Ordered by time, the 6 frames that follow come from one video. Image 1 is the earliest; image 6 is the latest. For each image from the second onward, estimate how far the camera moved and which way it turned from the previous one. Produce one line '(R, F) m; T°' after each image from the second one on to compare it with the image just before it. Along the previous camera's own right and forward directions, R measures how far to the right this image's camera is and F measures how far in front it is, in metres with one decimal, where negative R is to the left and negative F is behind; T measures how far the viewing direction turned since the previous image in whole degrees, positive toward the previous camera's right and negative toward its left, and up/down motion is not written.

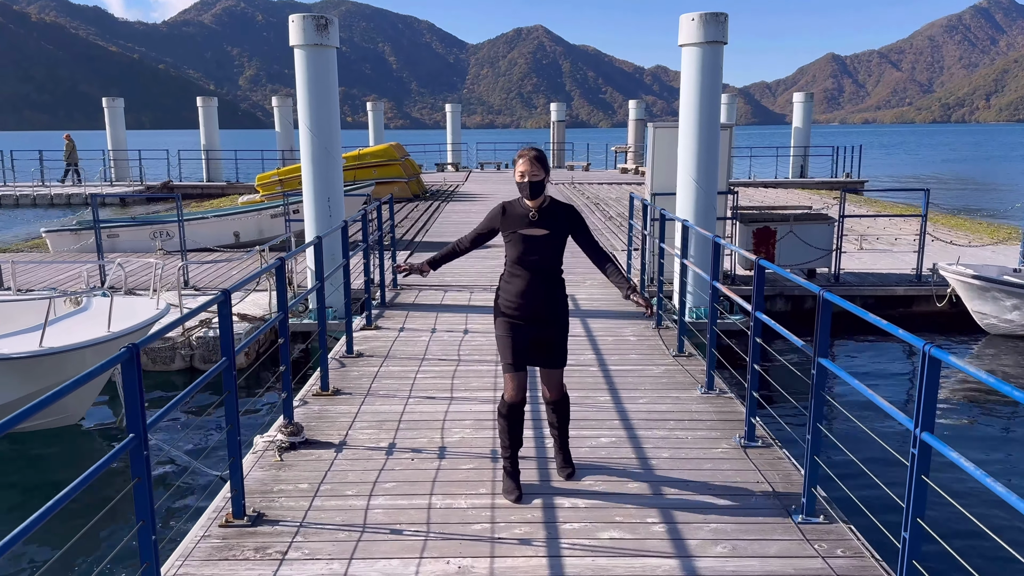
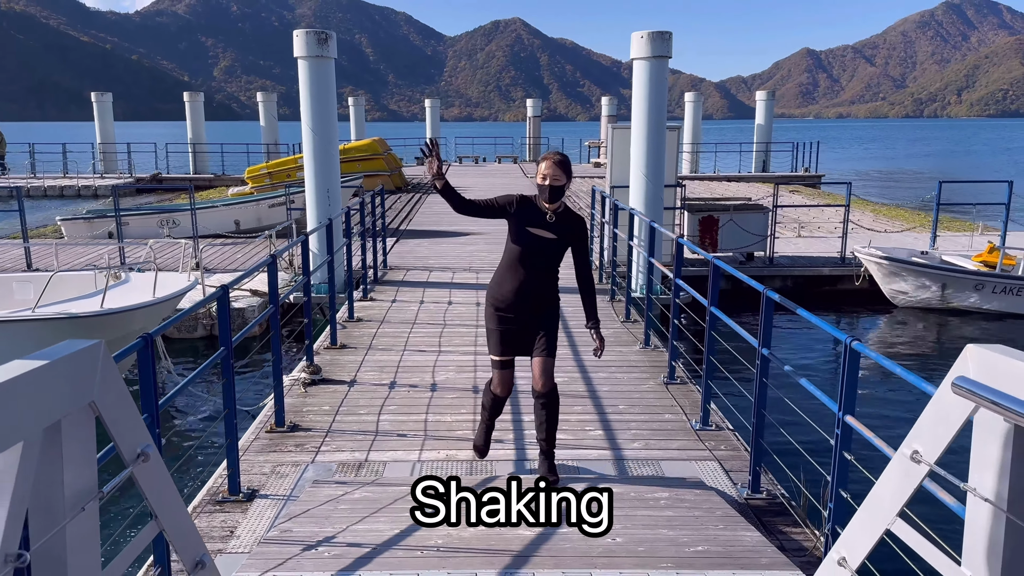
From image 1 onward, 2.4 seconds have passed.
(0.0, -1.4) m; +2°
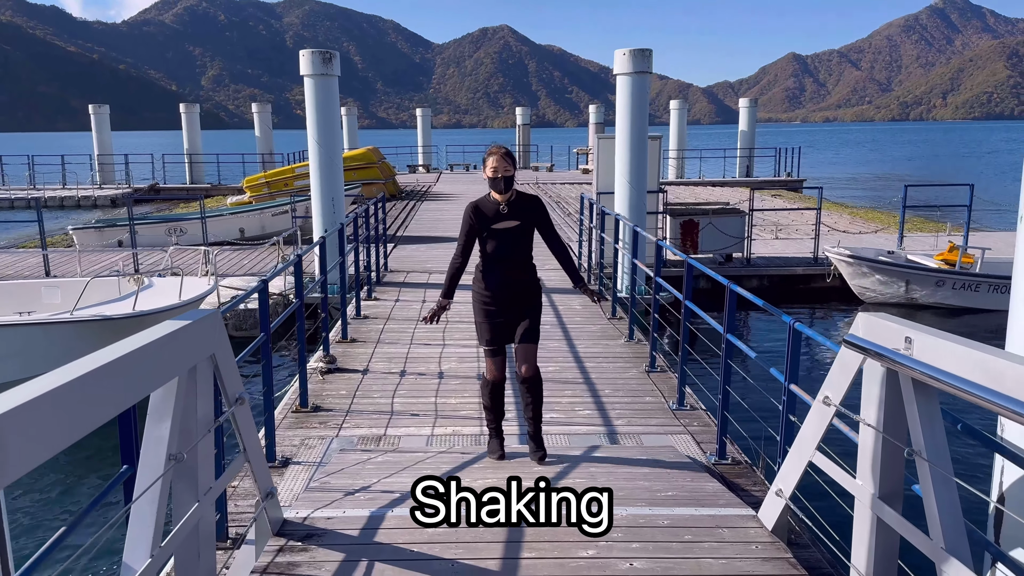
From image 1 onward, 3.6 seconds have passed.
(0.0, -0.7) m; +1°
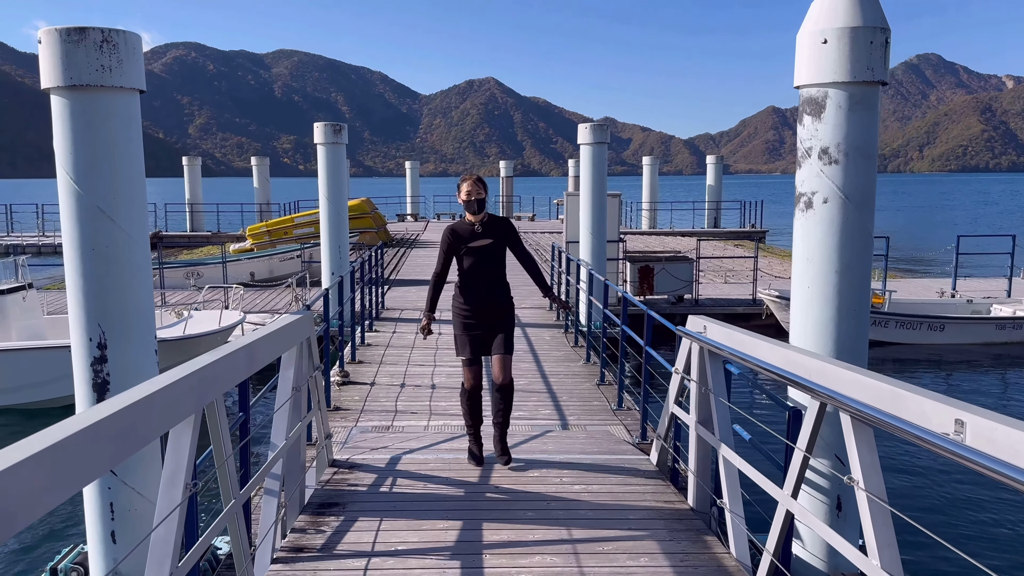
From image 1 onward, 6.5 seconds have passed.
(+0.1, -1.9) m; +1°
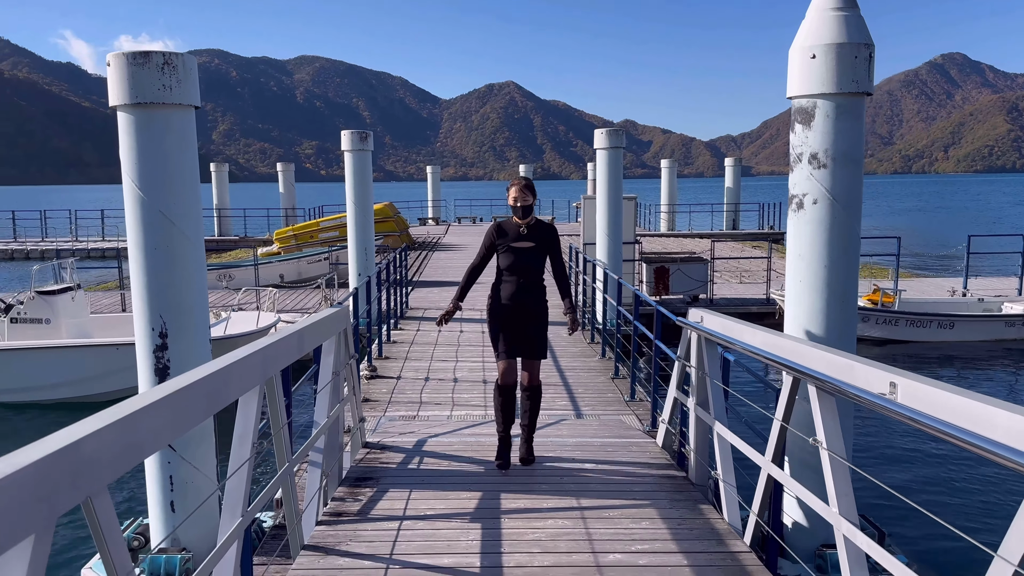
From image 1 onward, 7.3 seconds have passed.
(0.0, -0.5) m; -1°
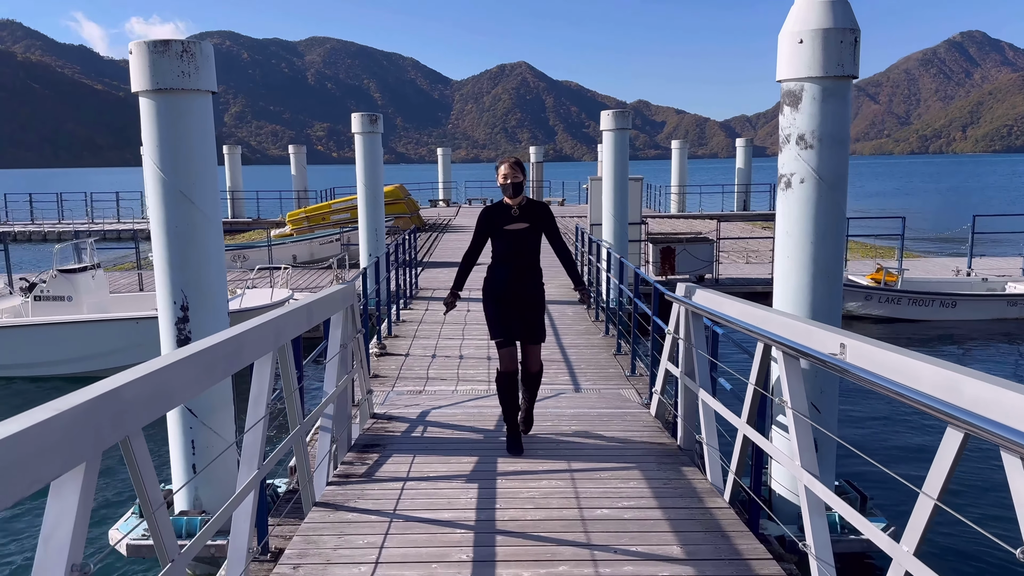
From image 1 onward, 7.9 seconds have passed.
(+0.1, -0.3) m; -1°
